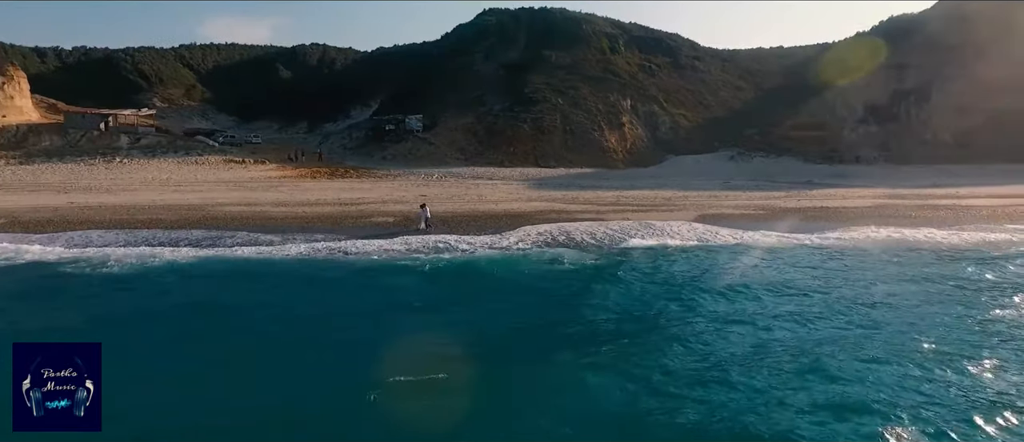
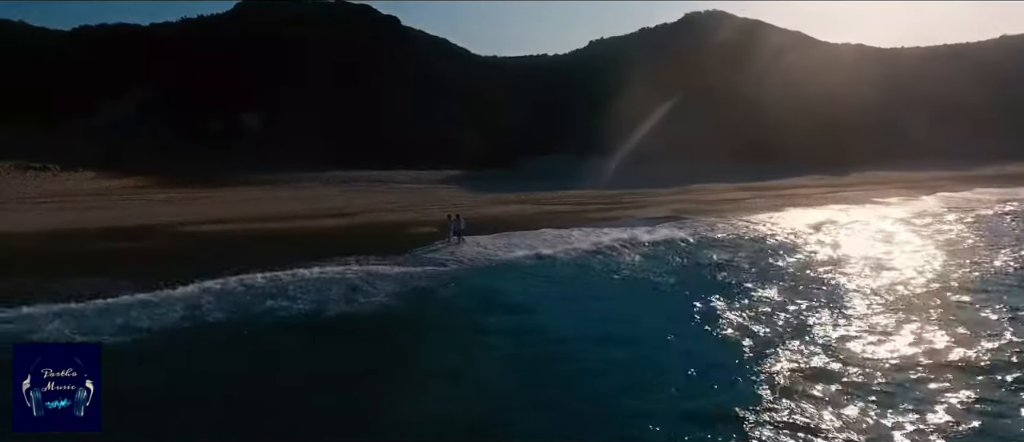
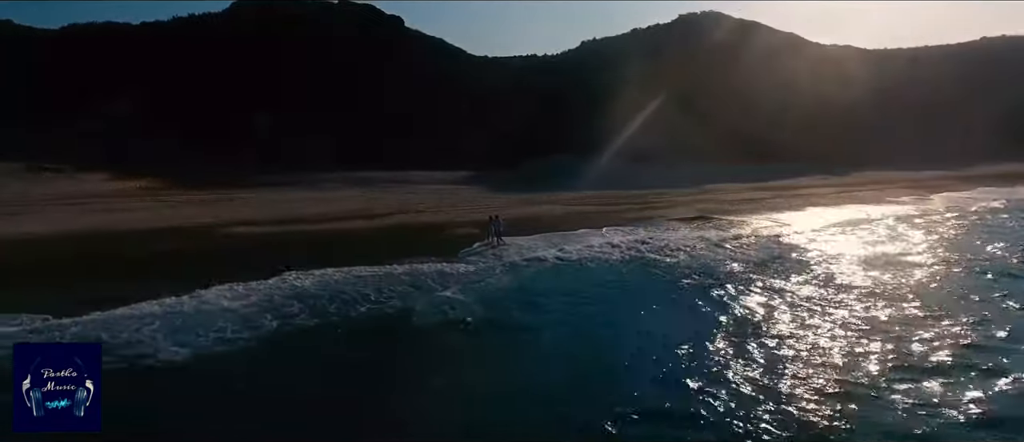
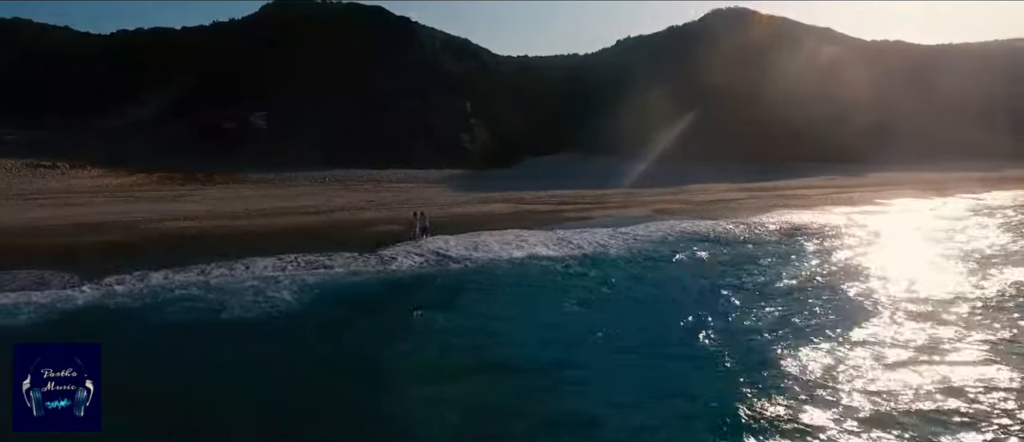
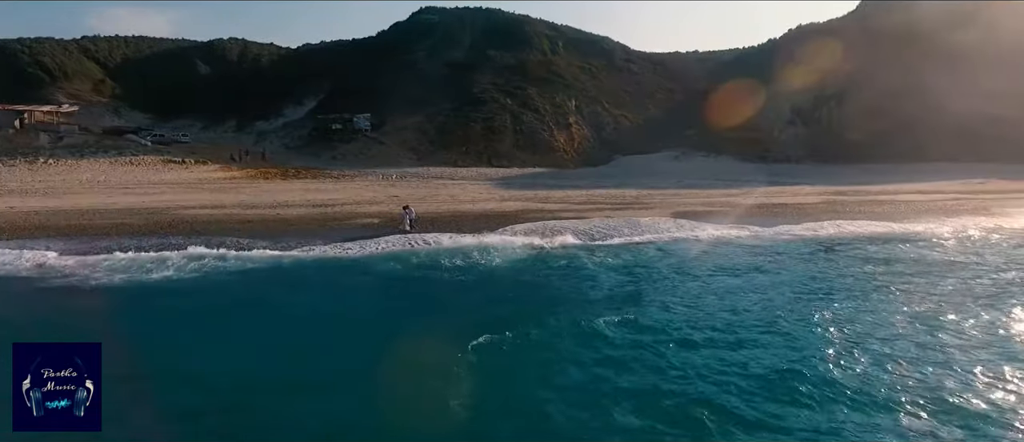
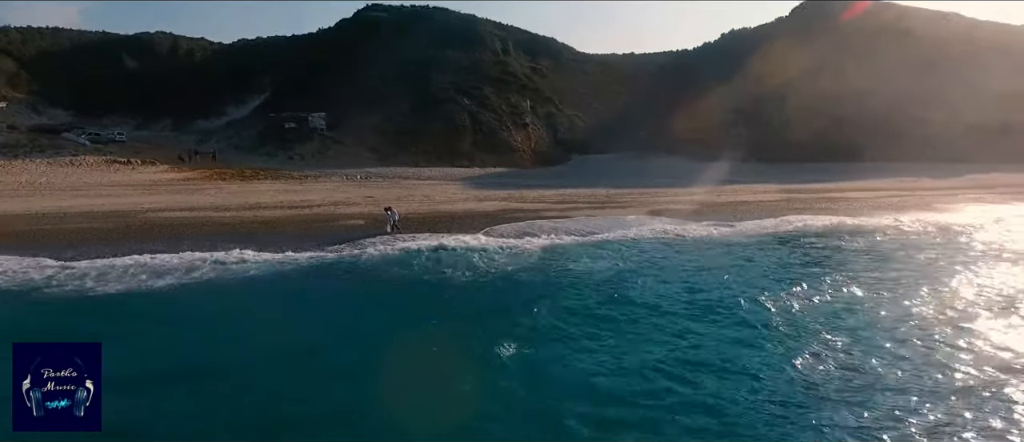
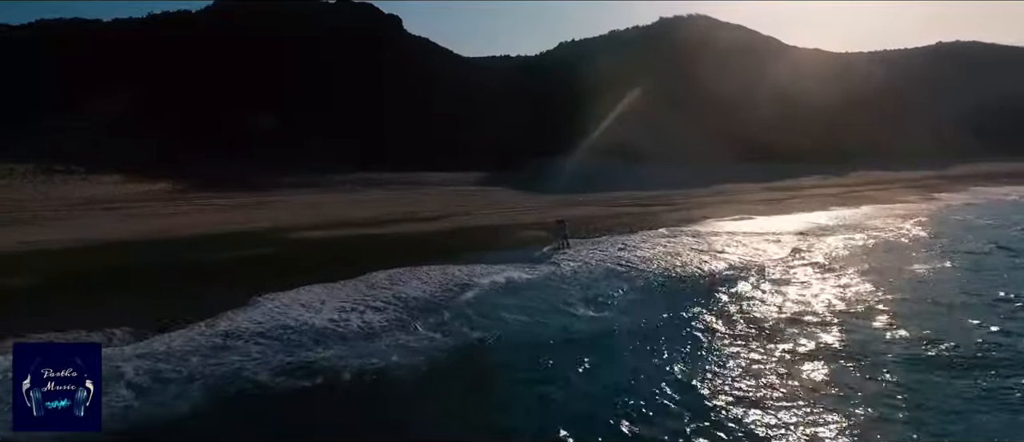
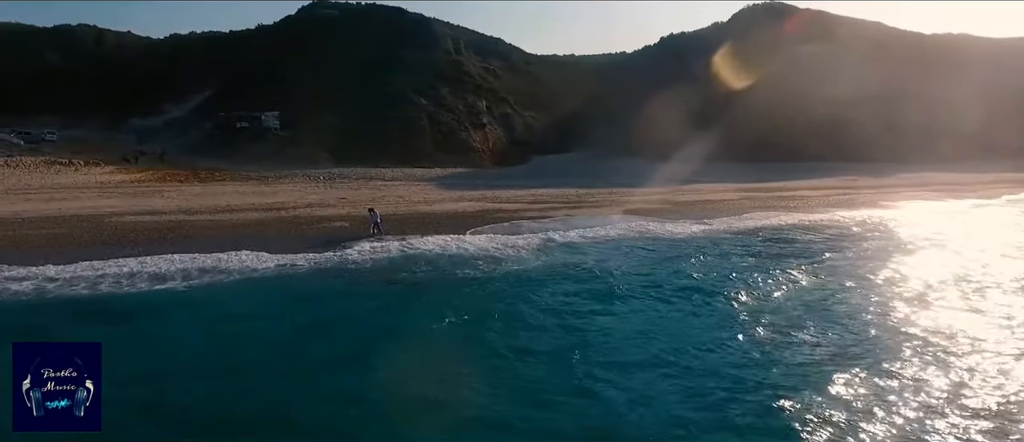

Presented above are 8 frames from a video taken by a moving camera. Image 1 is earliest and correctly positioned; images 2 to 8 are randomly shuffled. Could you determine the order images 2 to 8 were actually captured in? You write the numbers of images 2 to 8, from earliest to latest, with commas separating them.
5, 6, 8, 4, 2, 3, 7
